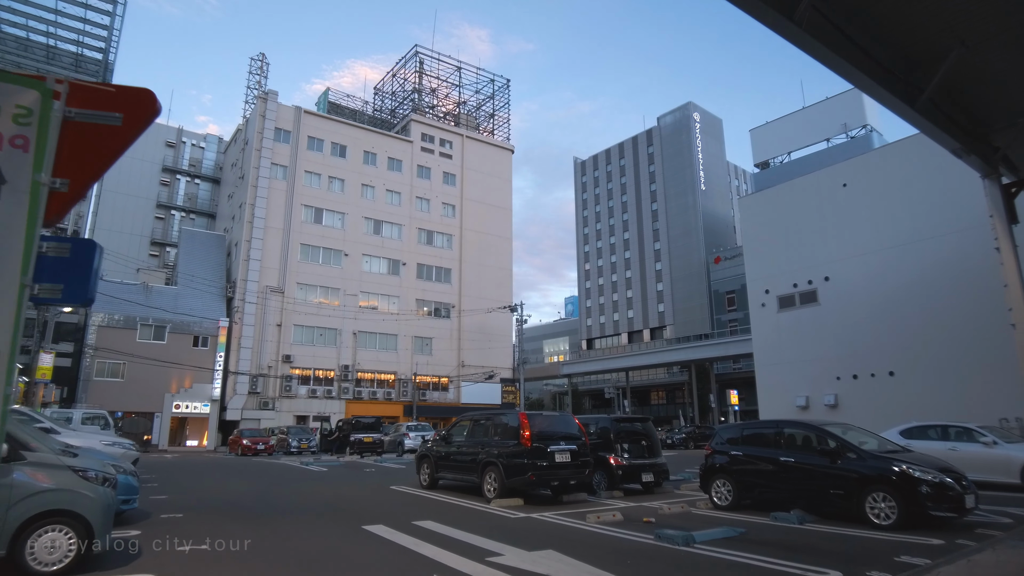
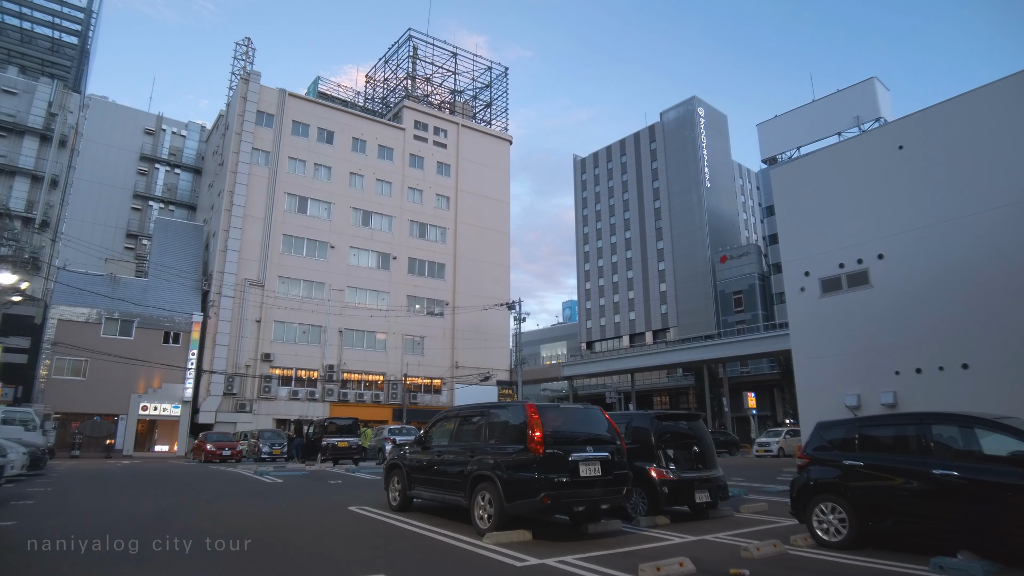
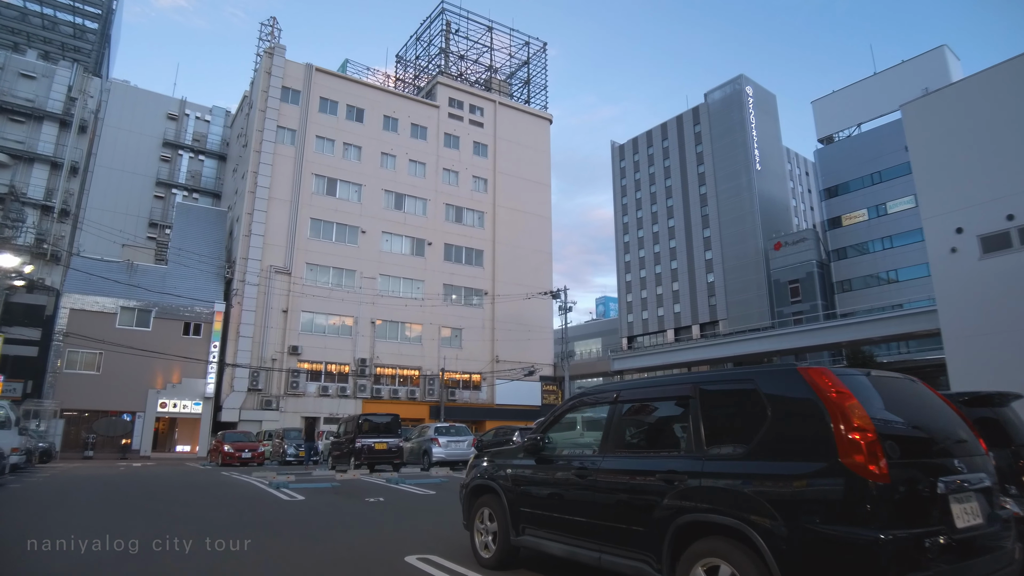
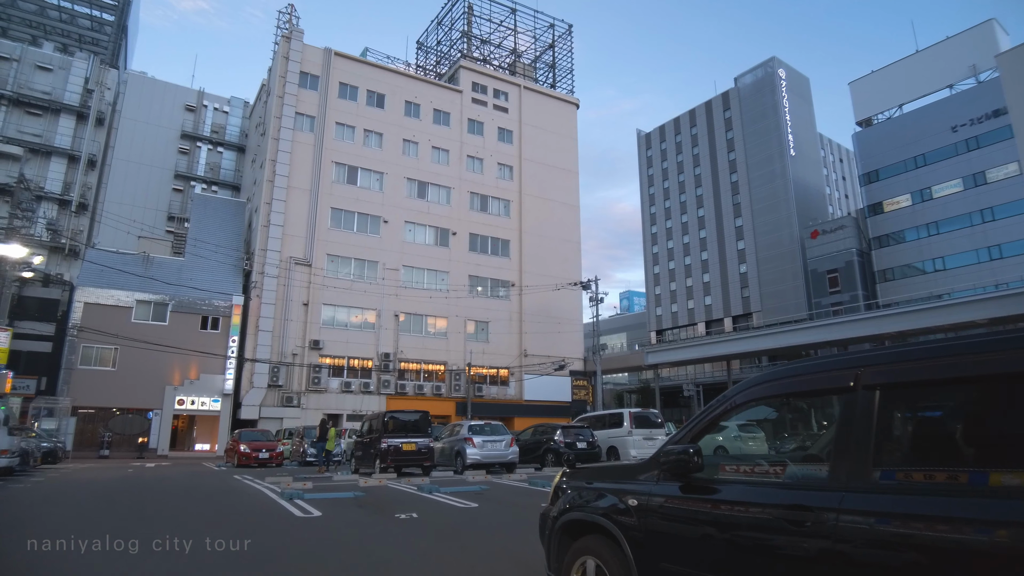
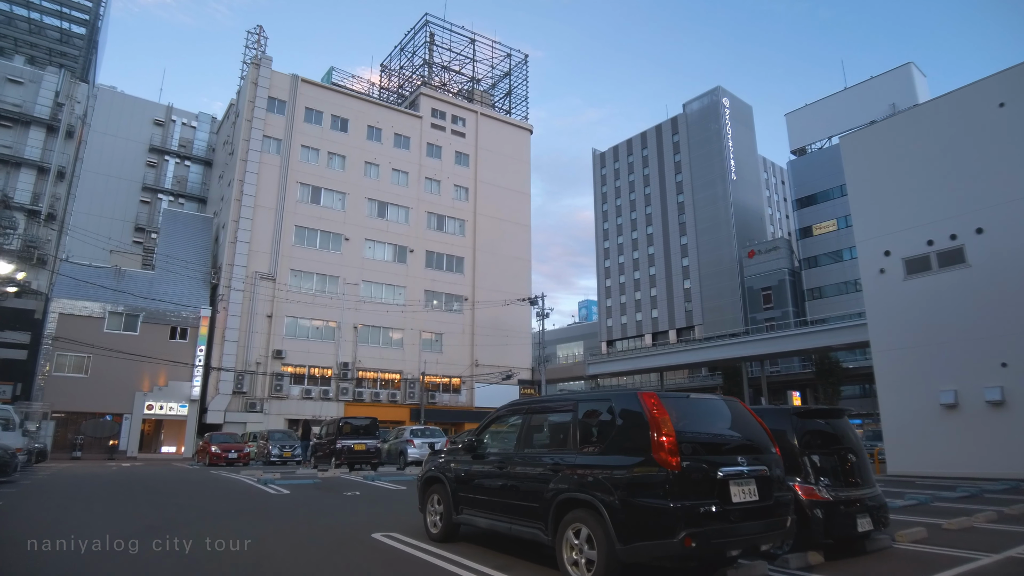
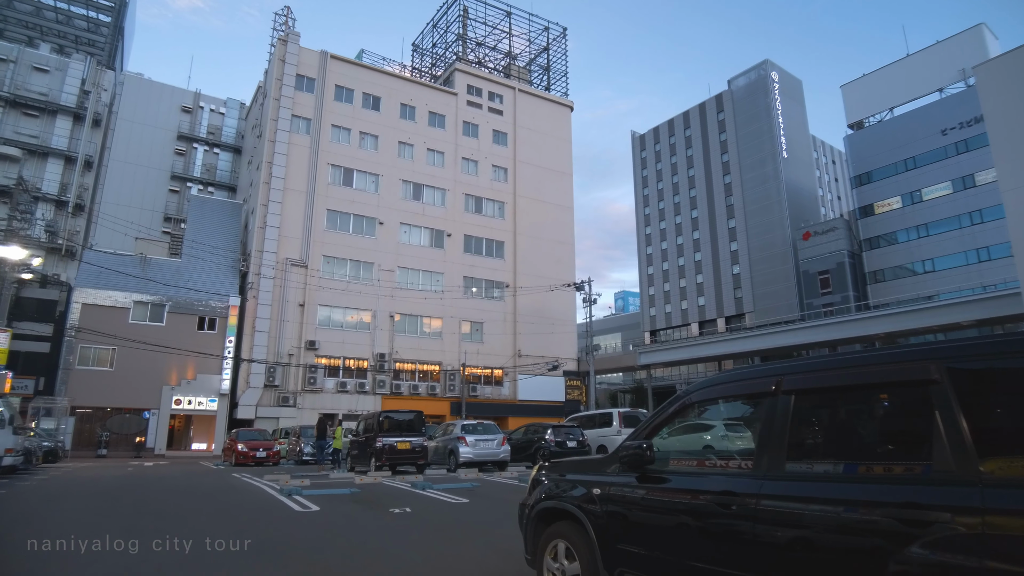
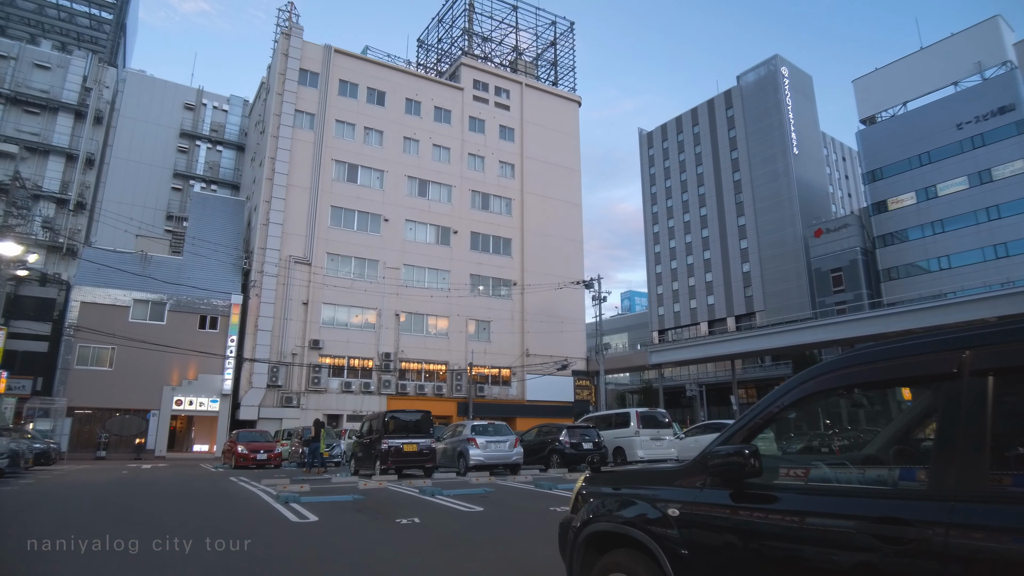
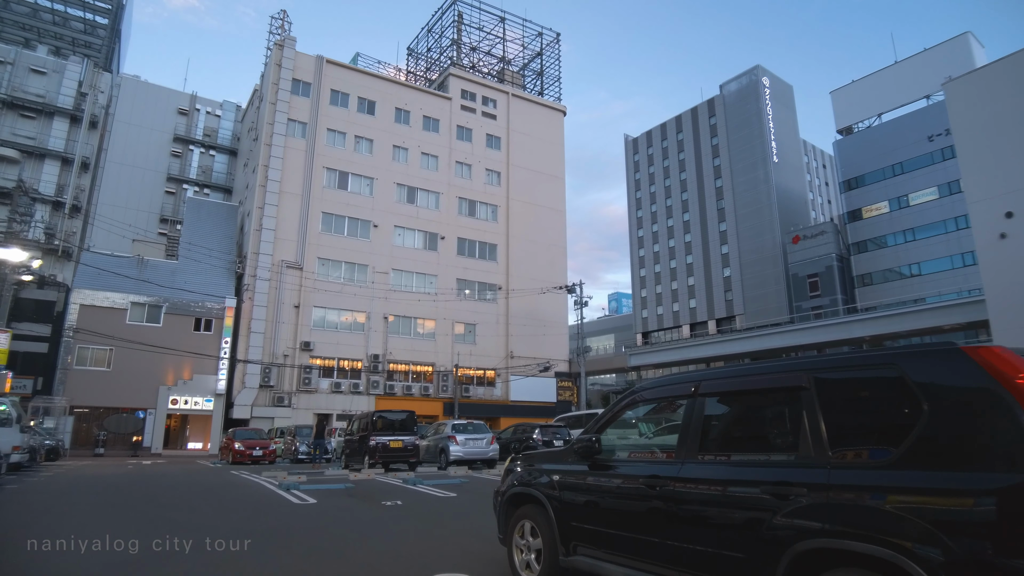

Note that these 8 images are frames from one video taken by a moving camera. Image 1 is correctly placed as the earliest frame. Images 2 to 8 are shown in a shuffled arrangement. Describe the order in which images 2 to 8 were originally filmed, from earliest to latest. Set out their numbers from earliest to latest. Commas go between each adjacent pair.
2, 5, 3, 8, 6, 4, 7
